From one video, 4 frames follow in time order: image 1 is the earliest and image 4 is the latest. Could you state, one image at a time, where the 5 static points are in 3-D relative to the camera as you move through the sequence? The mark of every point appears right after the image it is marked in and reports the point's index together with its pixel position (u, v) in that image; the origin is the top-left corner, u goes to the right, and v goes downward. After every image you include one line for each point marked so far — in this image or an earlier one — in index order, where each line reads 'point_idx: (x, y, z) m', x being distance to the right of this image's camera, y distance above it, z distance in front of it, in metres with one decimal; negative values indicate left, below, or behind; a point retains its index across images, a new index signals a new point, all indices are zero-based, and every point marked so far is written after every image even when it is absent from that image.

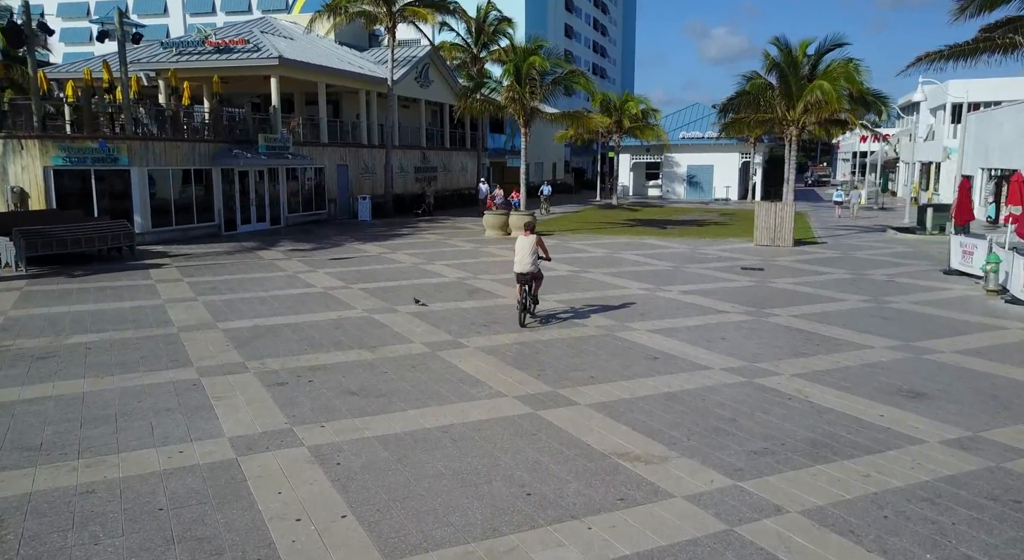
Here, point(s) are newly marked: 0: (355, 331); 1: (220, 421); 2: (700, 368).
0: (-2.3, -0.7, +11.3) m
1: (-2.7, -1.3, +7.1) m
2: (+2.3, -1.1, +9.4) m
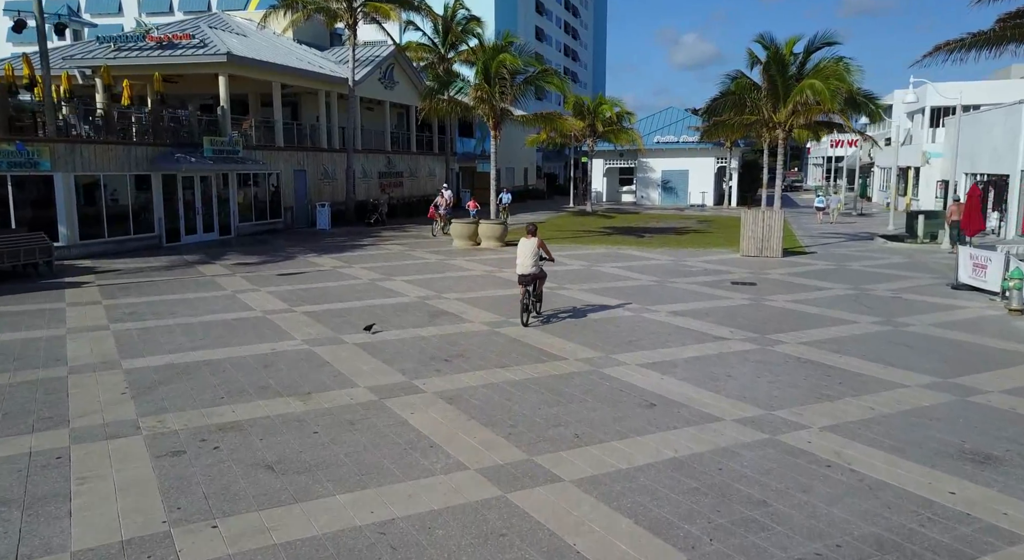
0: (-2.7, -1.1, +9.4) m
1: (-2.9, -1.6, +5.2) m
2: (+1.9, -1.4, +7.6) m
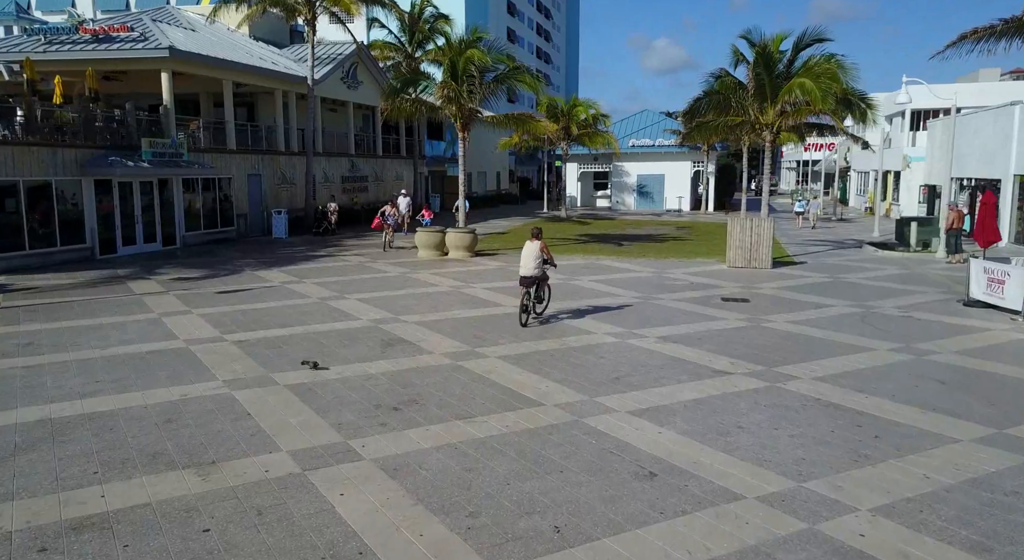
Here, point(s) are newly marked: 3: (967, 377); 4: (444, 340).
0: (-3.0, -1.4, +7.5) m
1: (-3.1, -1.9, +3.3) m
2: (+1.6, -1.7, +5.9) m
3: (+5.6, -1.2, +9.5) m
4: (-1.0, -0.9, +11.6) m
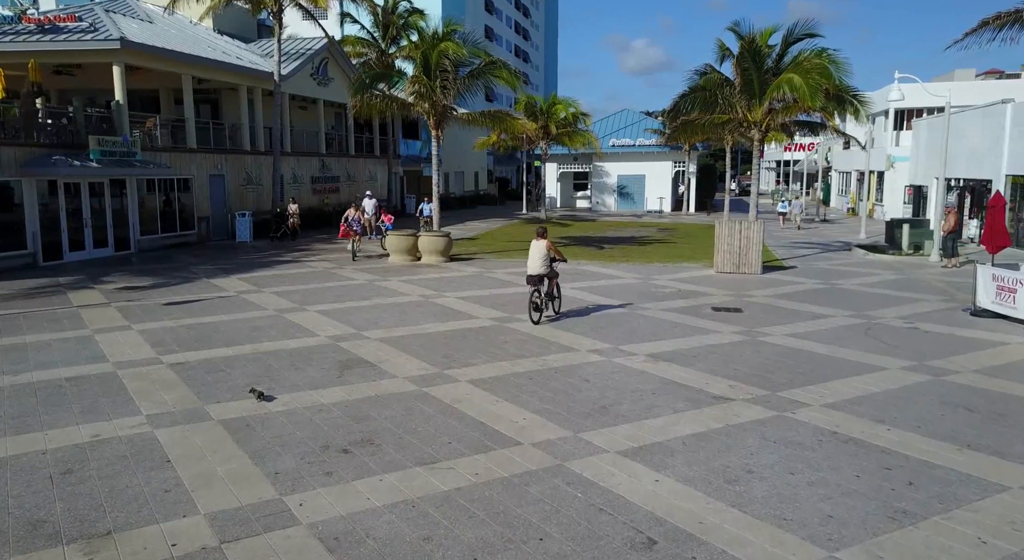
0: (-3.3, -1.6, +6.2) m
1: (-3.3, -2.1, +2.0) m
2: (+1.4, -1.8, +4.8) m
3: (+5.3, -1.4, +8.5) m
4: (-1.4, -1.1, +10.4) m
